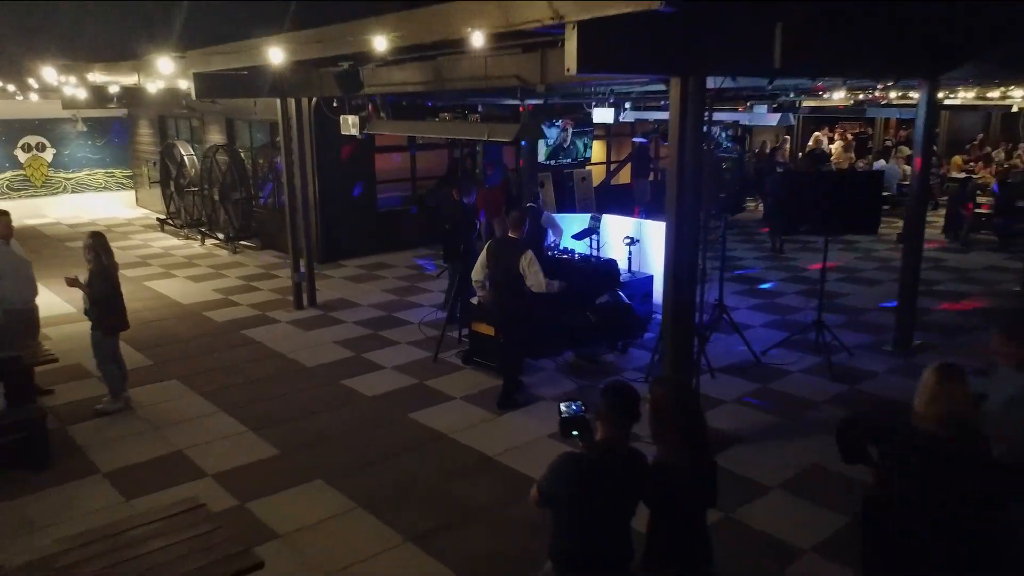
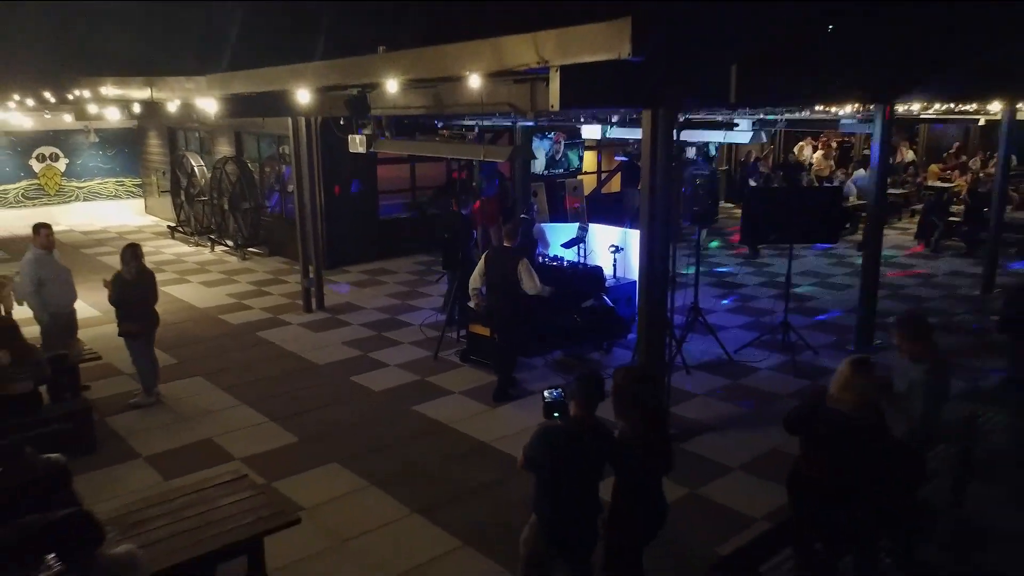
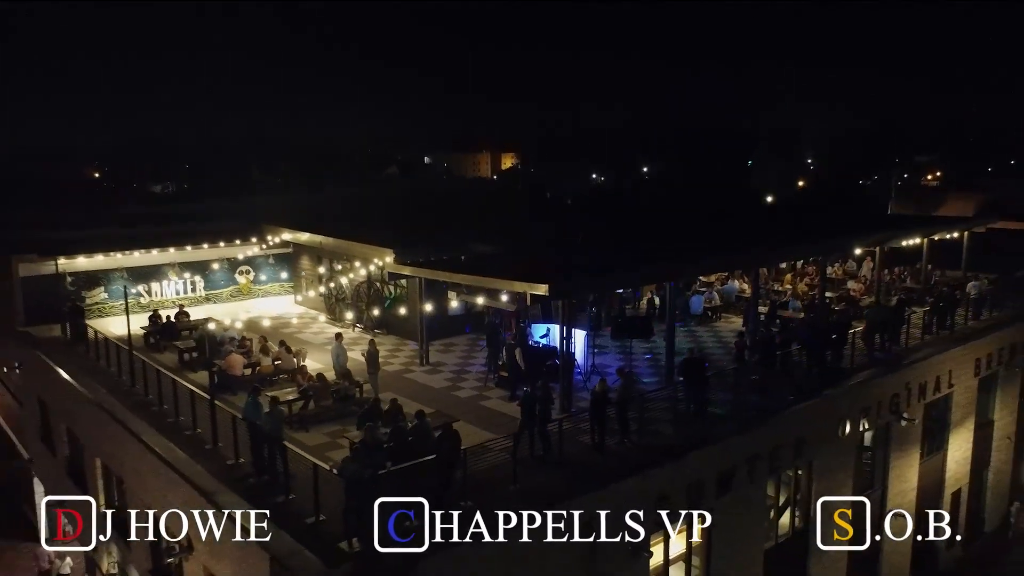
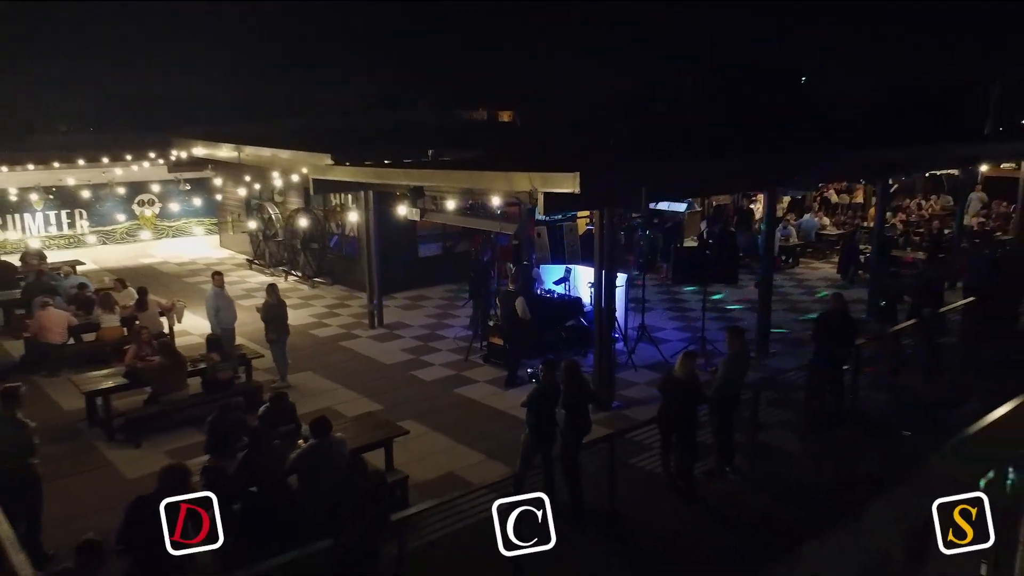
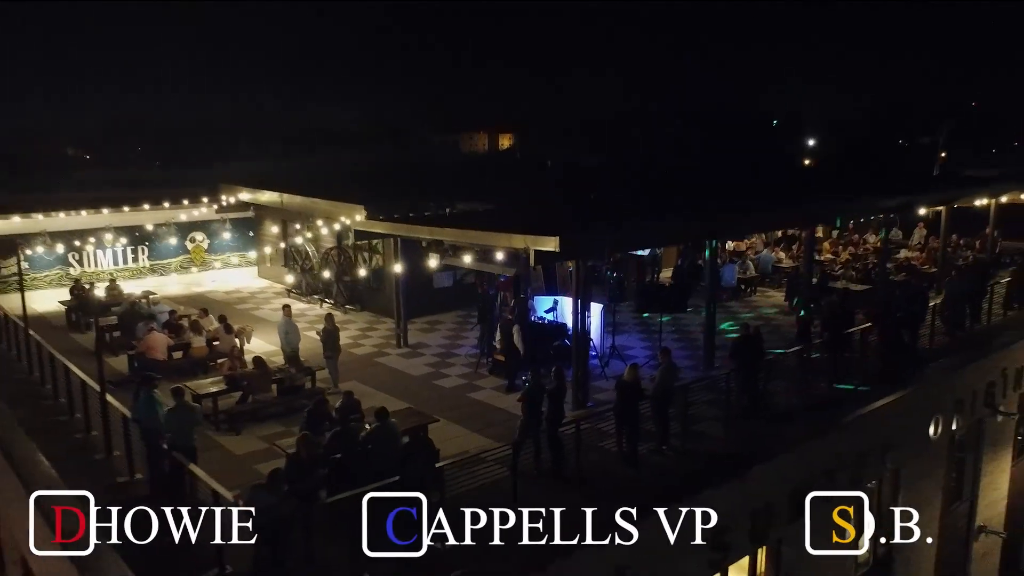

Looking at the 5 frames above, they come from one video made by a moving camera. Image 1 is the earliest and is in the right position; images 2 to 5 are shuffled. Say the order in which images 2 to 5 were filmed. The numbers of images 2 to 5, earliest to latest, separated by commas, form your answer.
2, 4, 5, 3
